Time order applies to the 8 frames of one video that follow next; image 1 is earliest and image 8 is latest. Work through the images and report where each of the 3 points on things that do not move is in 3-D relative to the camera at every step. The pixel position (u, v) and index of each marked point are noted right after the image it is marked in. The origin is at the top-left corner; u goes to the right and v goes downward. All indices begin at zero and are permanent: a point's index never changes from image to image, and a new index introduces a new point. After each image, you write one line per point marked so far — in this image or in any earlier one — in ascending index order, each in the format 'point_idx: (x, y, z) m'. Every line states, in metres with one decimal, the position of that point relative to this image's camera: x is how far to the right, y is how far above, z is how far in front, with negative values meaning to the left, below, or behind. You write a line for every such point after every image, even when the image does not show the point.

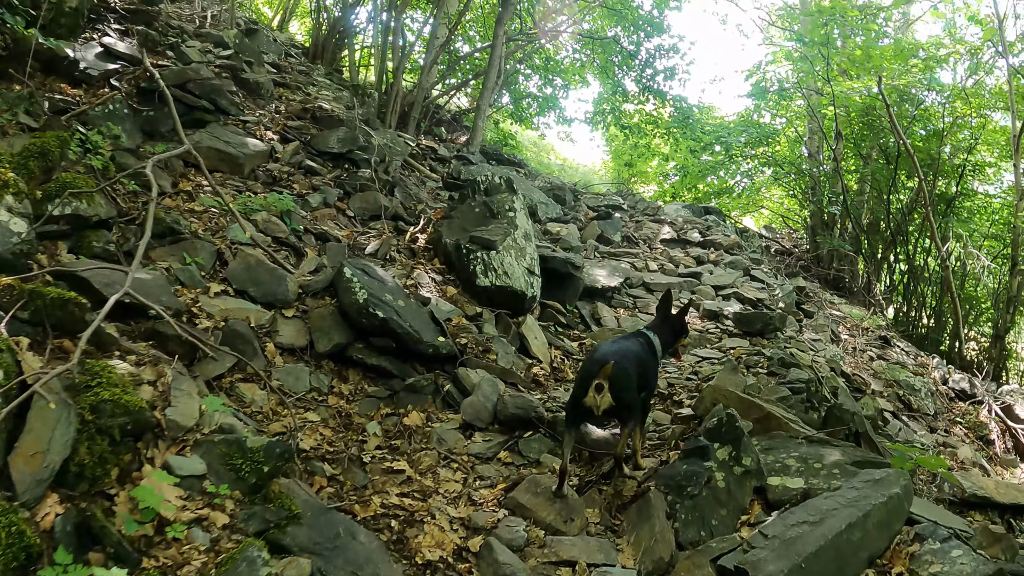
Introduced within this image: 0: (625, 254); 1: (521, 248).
0: (+0.7, +0.2, +6.2) m
1: (0.0, +0.2, +4.2) m
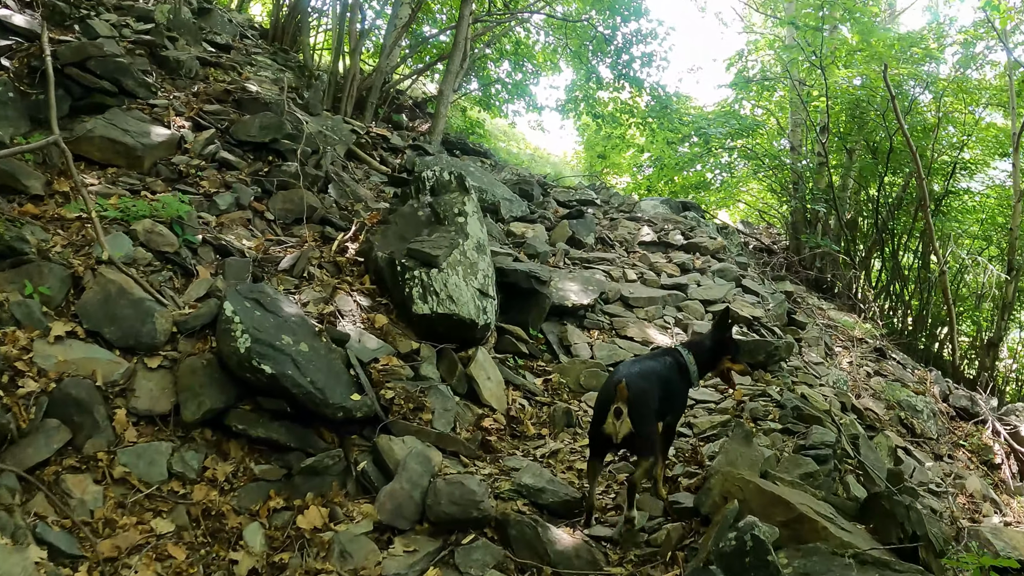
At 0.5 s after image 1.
0: (+0.5, +0.2, +5.4) m
1: (-0.1, +0.1, +3.4) m
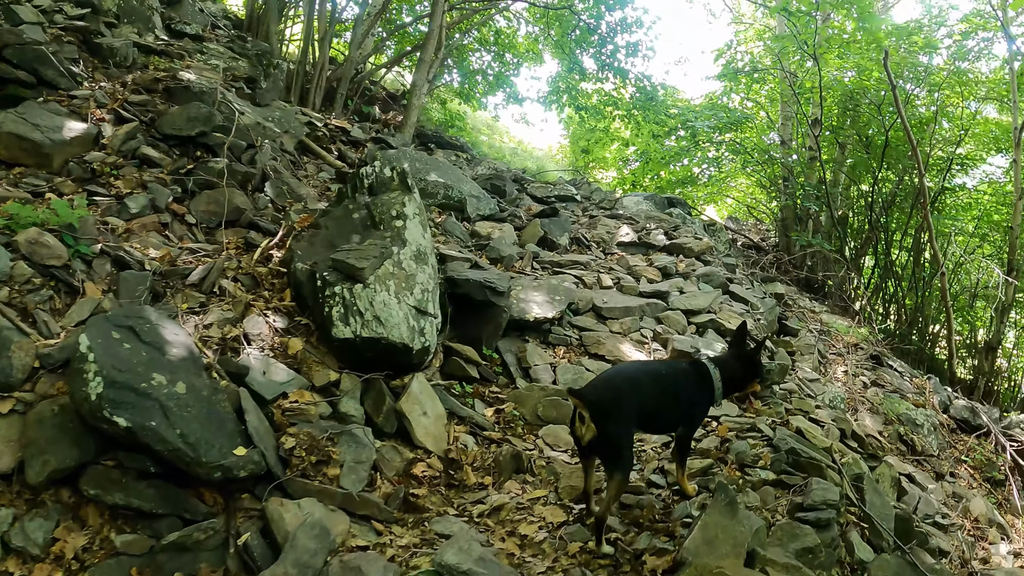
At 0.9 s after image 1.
0: (+0.3, +0.1, +4.9) m
1: (-0.3, 0.0, +2.9) m
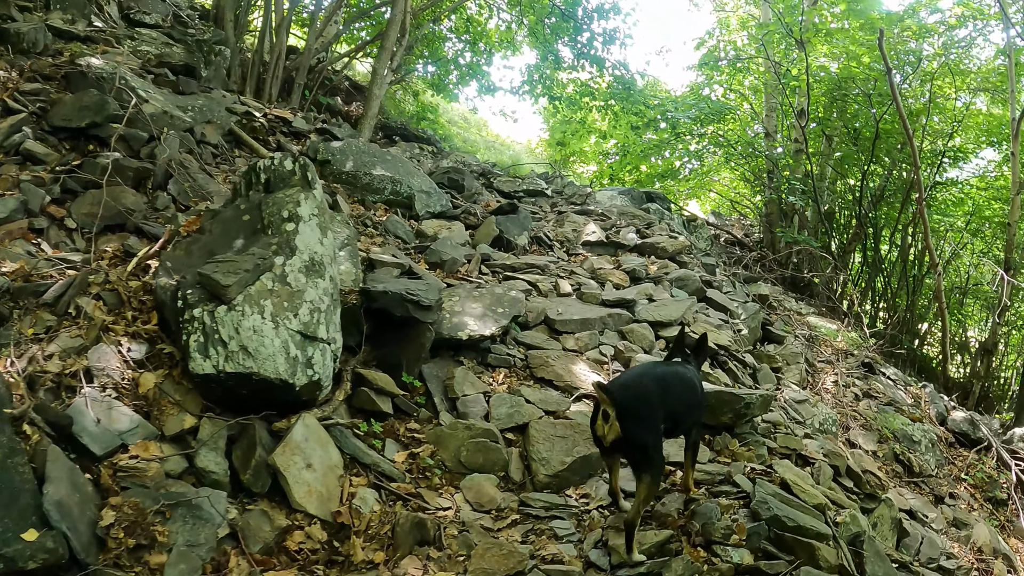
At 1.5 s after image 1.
0: (+0.1, +0.1, +4.3) m
1: (-0.5, 0.0, +2.3) m
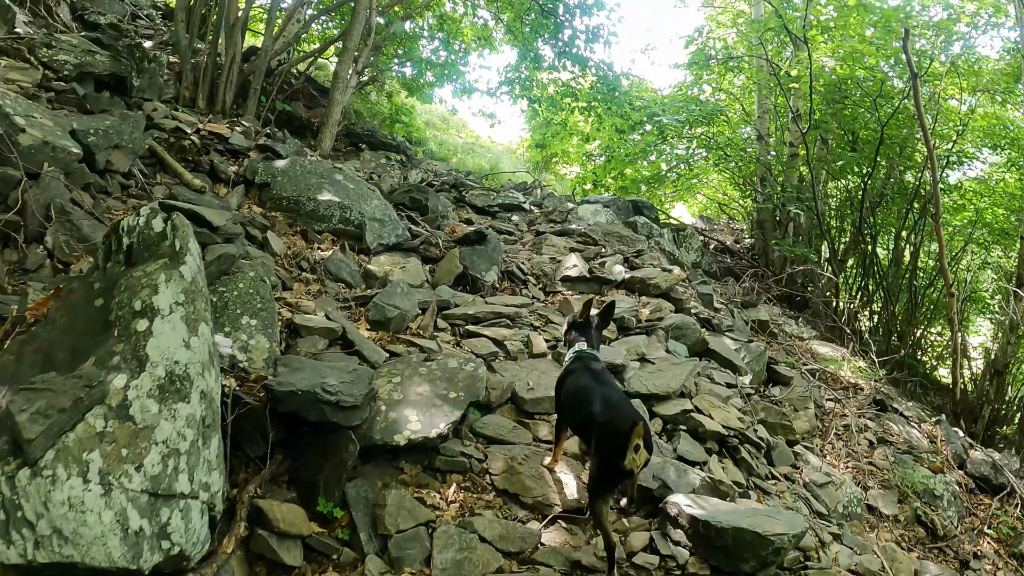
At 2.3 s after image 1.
0: (-0.1, -0.1, +3.7) m
1: (-0.6, -0.2, +1.6) m
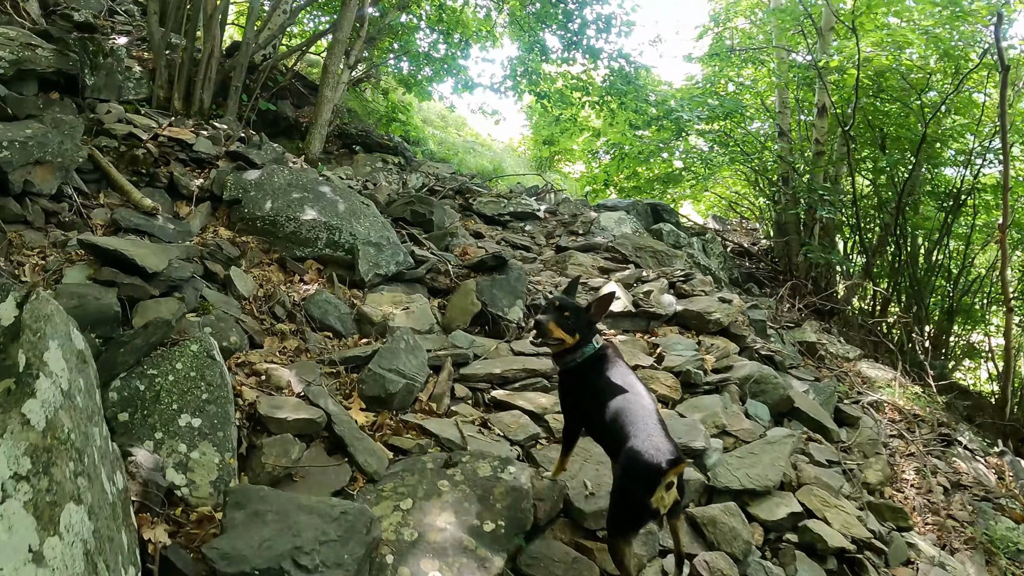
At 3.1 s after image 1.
0: (0.0, -0.3, +2.8) m
1: (-0.5, -0.4, +0.8) m
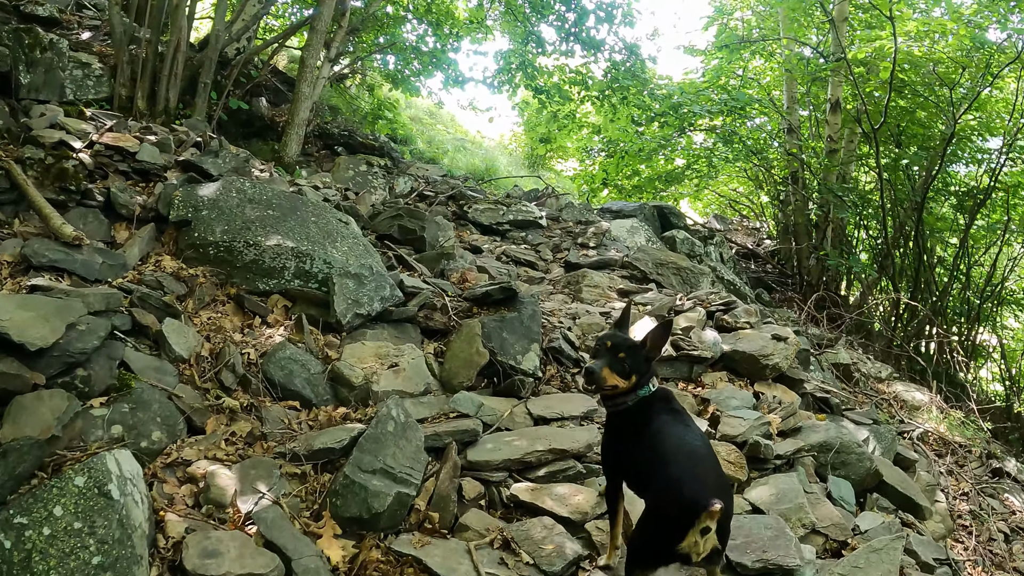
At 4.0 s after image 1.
0: (+0.1, -0.4, +2.2) m
1: (-0.4, -0.5, +0.2) m
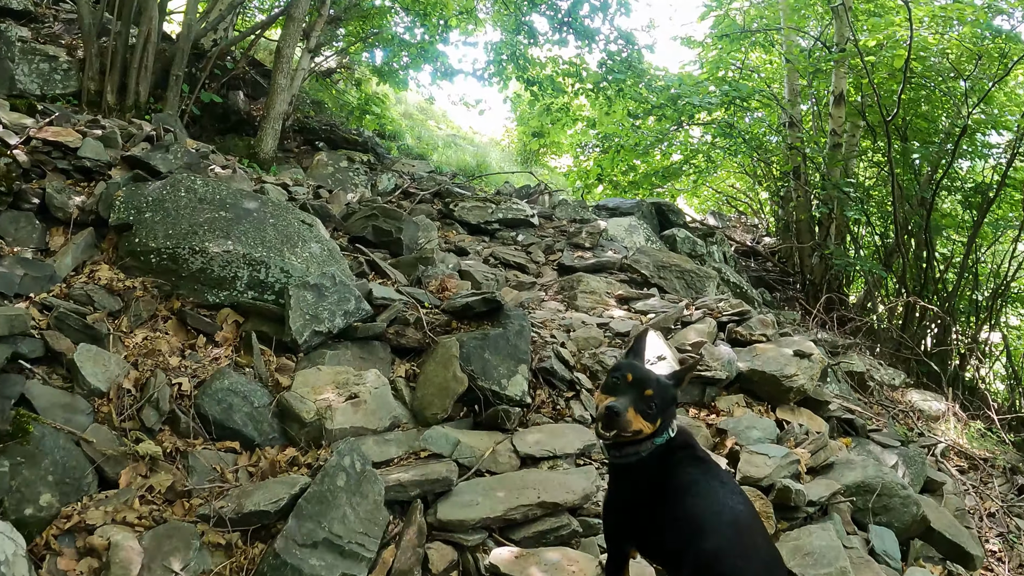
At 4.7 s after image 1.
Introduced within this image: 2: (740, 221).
0: (0.0, -0.4, +1.8) m
1: (-0.4, -0.6, -0.2) m
2: (+2.4, +0.6, +9.9) m
